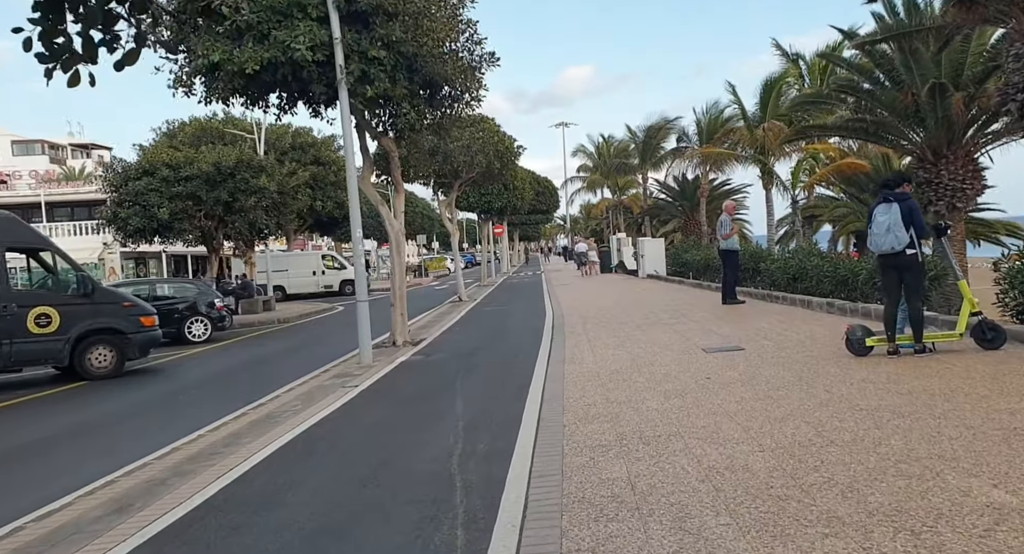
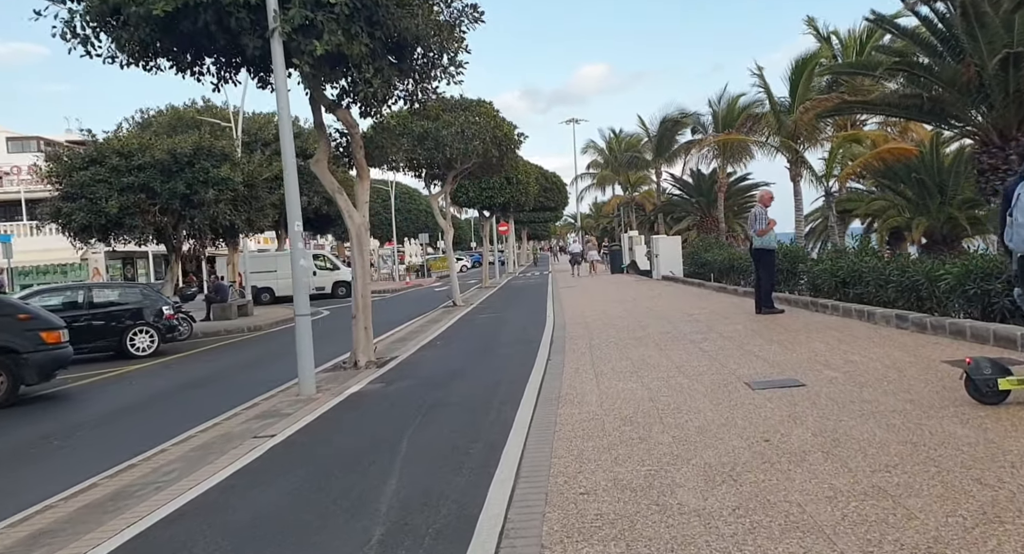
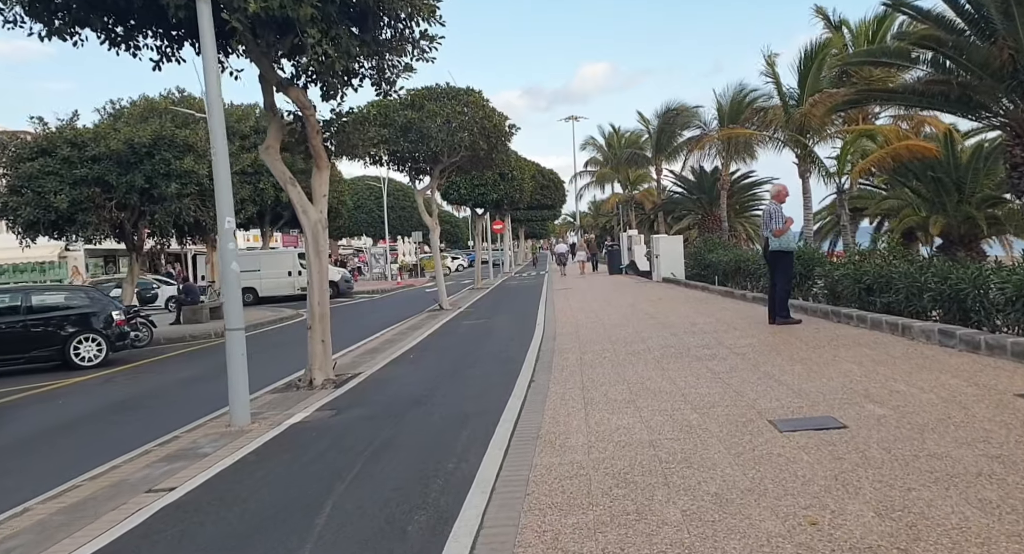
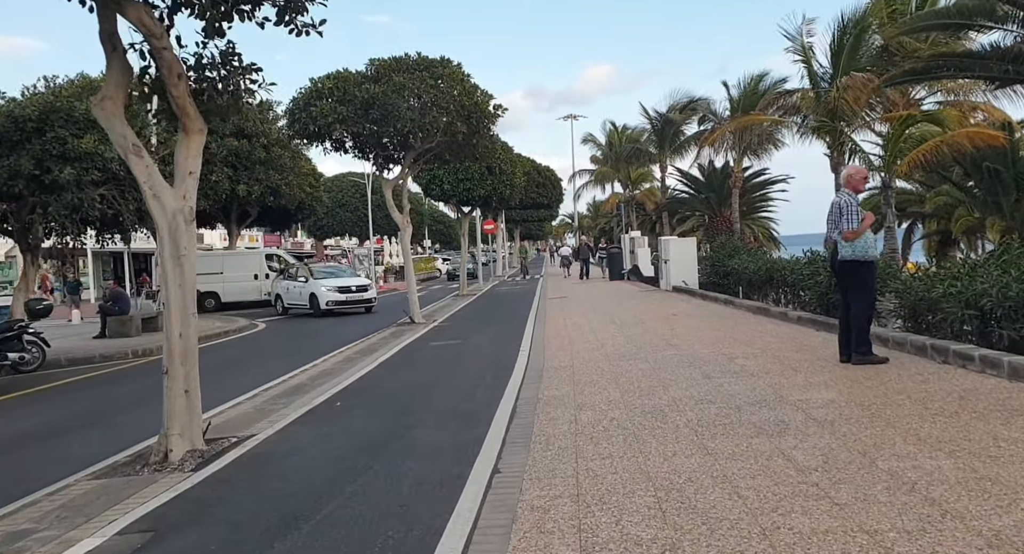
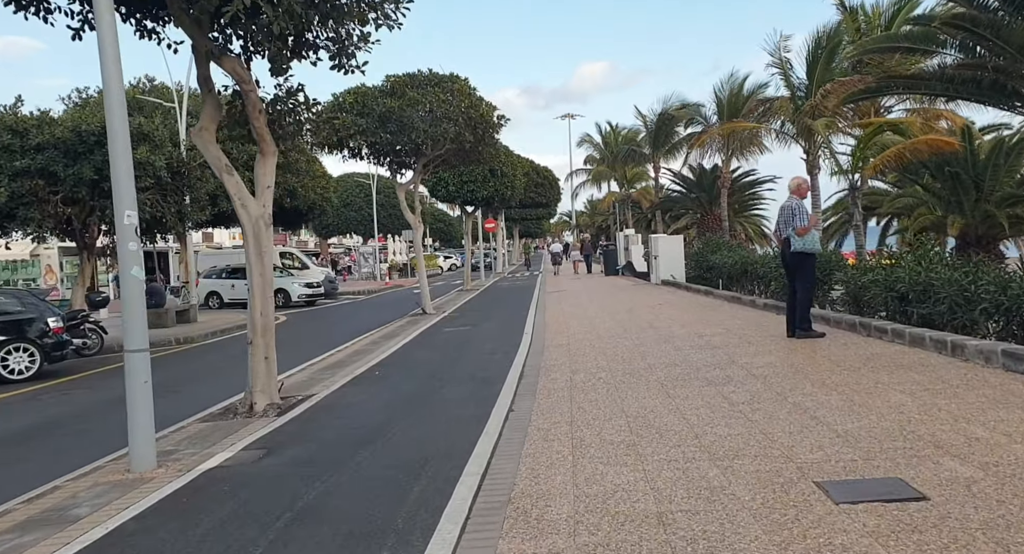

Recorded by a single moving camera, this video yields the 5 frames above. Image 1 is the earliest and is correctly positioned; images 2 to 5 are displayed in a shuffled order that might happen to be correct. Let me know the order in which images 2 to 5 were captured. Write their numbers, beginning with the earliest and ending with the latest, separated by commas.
2, 3, 5, 4
